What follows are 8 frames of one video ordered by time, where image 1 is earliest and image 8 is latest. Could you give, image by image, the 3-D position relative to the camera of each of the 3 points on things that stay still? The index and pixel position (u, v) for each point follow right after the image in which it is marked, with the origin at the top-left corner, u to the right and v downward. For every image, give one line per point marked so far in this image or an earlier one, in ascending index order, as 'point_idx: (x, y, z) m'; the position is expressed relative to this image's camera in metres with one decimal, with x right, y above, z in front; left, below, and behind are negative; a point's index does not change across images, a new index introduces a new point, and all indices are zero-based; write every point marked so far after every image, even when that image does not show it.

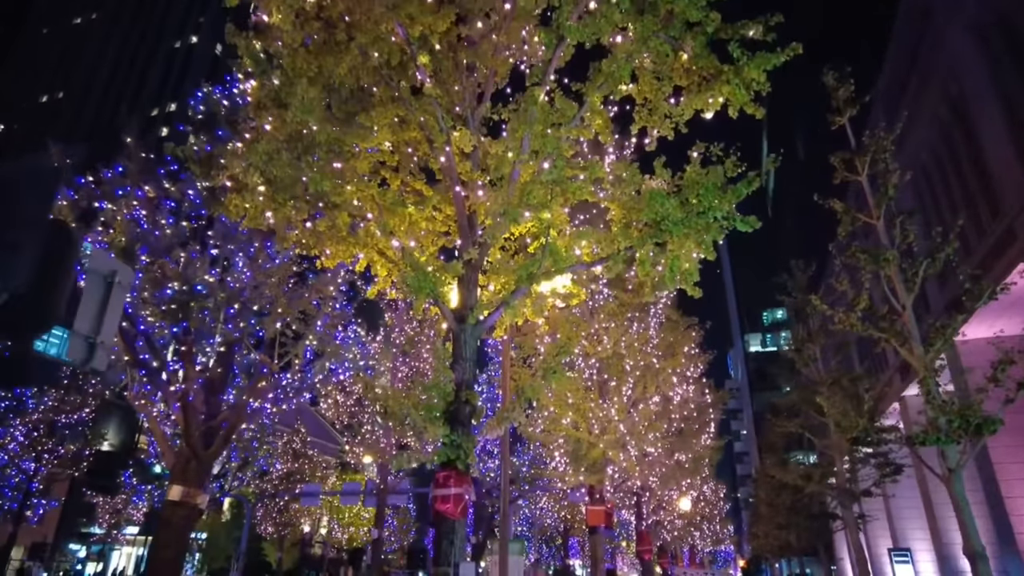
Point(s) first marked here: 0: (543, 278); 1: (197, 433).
0: (+0.4, +0.1, +8.0) m
1: (-6.5, -3.1, +14.6) m
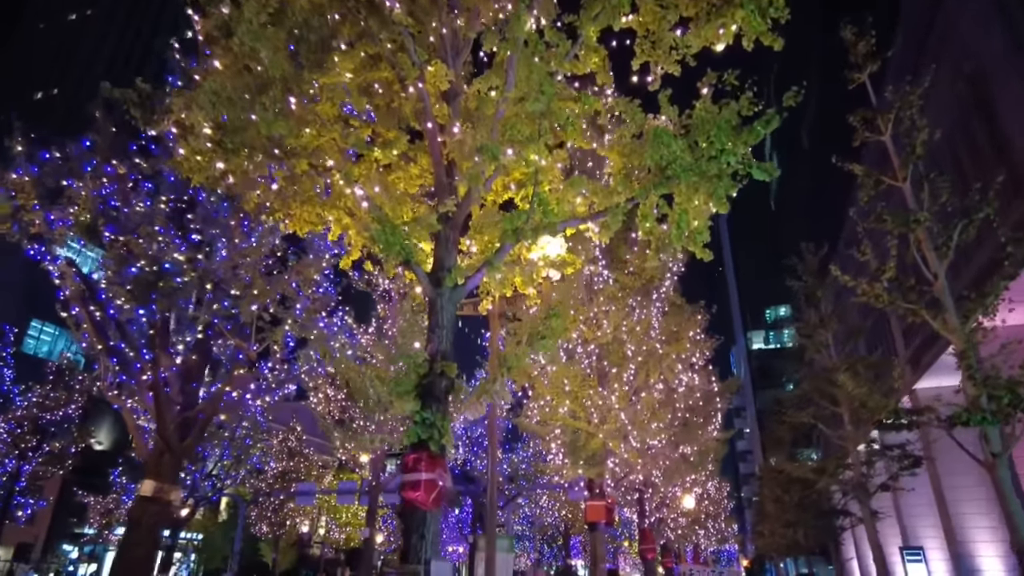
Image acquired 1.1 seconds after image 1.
0: (+0.2, +0.6, +6.9) m
1: (-6.7, -2.7, +13.6) m
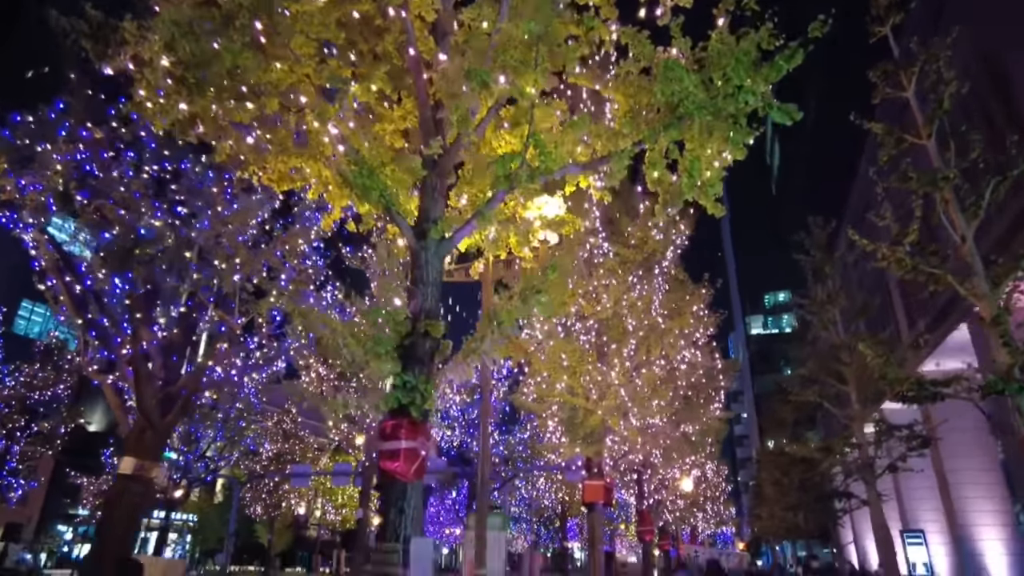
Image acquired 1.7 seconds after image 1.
0: (+0.1, +1.0, +6.2) m
1: (-6.8, -2.1, +12.9) m
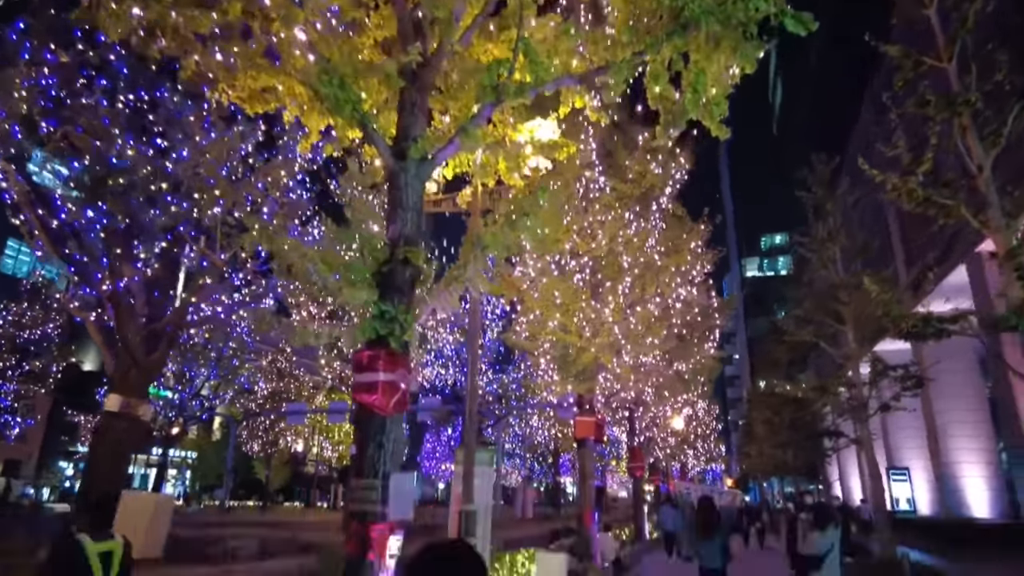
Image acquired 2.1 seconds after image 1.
0: (0.0, +1.6, +5.7) m
1: (-6.9, -0.9, +12.6) m
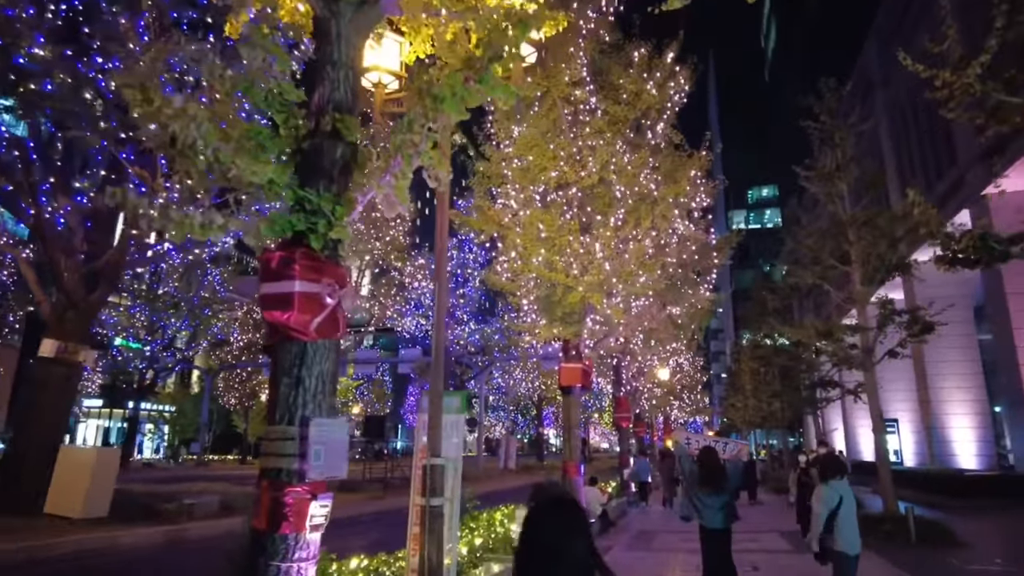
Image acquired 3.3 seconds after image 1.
0: (-0.2, +2.3, +4.1) m
1: (-7.3, +0.3, +11.0) m
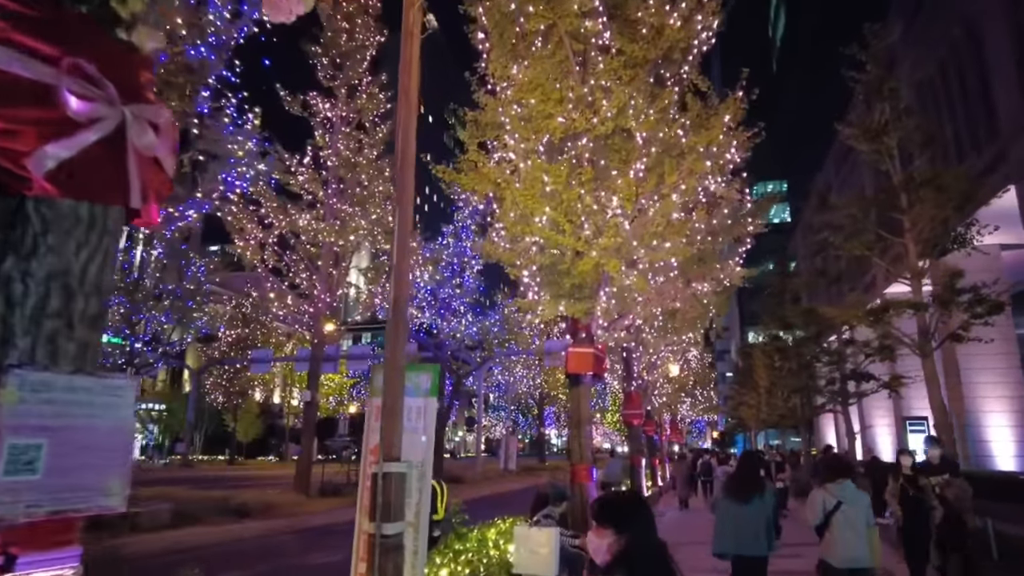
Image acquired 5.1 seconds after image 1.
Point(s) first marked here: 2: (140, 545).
0: (-0.2, +2.8, +2.0) m
1: (-7.3, +0.8, +8.8) m
2: (-6.5, -4.5, +12.1) m
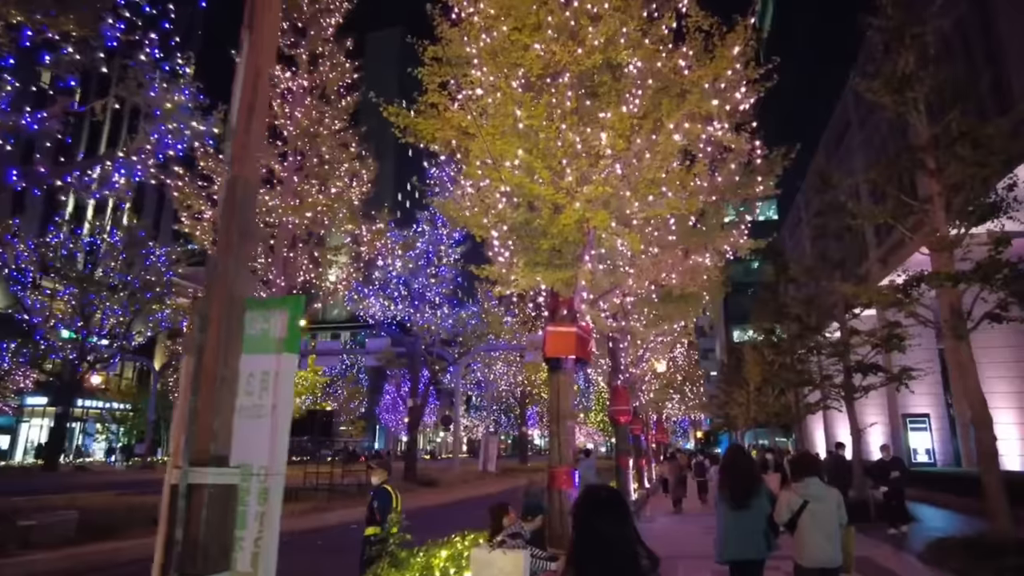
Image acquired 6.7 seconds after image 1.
0: (-0.4, +3.3, 0.0) m
1: (-7.7, +1.3, +6.7) m
2: (-7.0, -4.0, +10.0) m
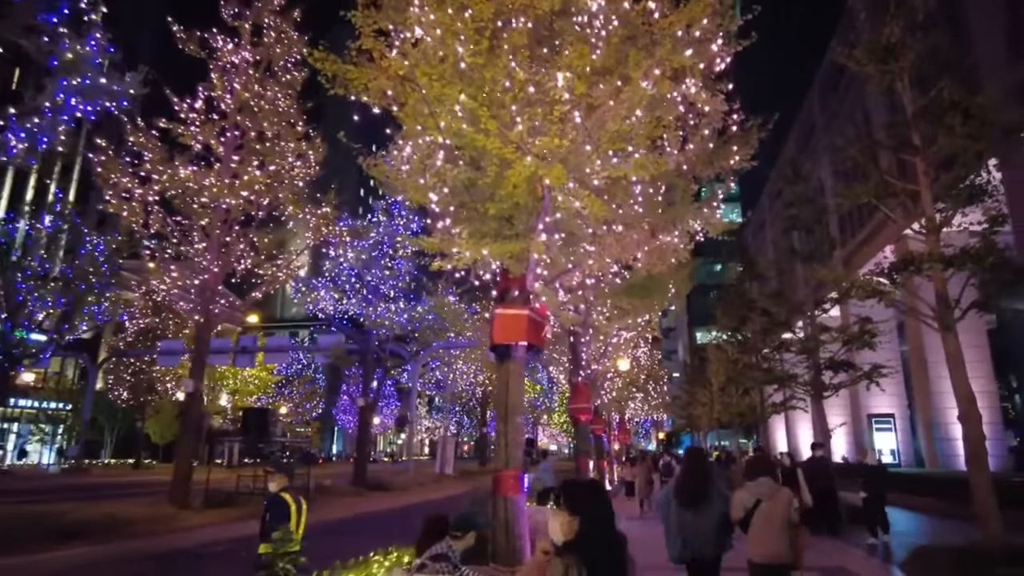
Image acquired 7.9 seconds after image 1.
0: (-0.6, +3.6, -1.2) m
1: (-8.2, +1.7, +5.1) m
2: (-7.7, -3.6, +8.4) m
